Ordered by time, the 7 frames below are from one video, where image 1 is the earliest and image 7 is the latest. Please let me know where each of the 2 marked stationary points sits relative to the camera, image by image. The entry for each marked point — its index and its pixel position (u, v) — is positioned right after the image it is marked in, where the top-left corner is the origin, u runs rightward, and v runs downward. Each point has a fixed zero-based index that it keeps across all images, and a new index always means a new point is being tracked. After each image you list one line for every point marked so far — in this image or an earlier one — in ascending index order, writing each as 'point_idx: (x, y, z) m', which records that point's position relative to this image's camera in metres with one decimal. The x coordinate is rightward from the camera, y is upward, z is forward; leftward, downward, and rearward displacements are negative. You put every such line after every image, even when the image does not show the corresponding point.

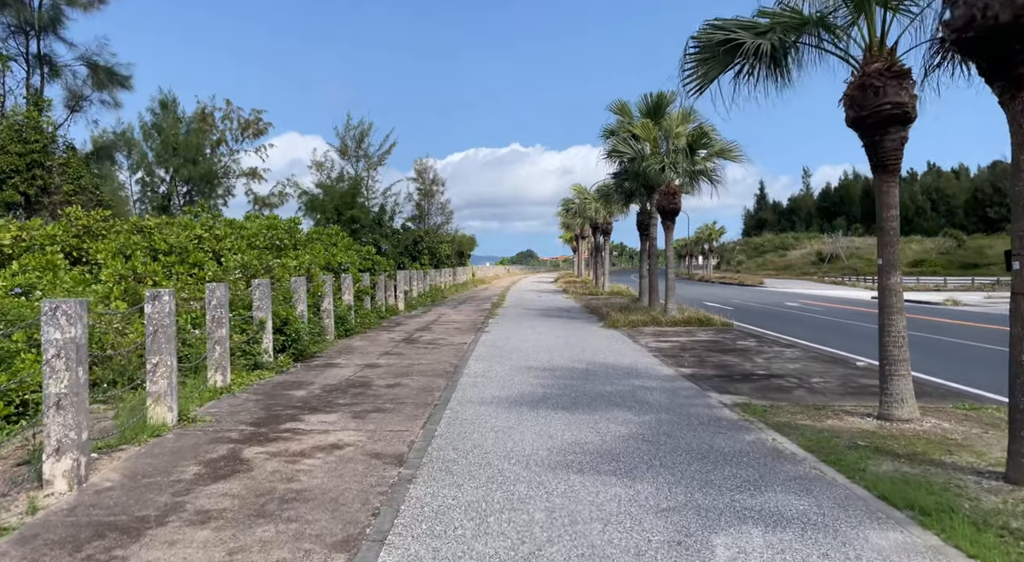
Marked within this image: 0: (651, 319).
0: (+3.7, -1.1, +18.0) m
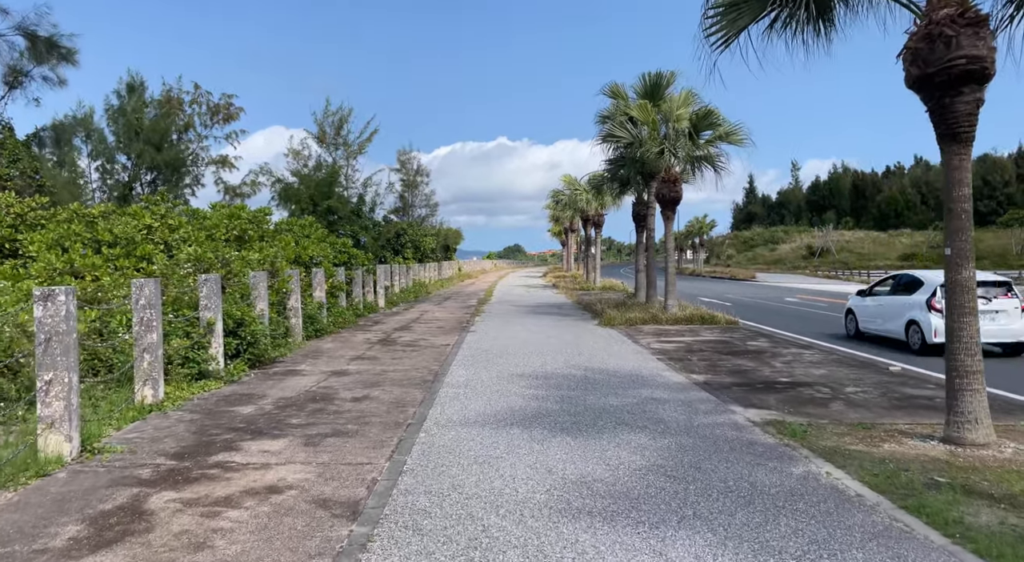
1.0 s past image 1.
0: (+3.4, -0.9, +16.7) m
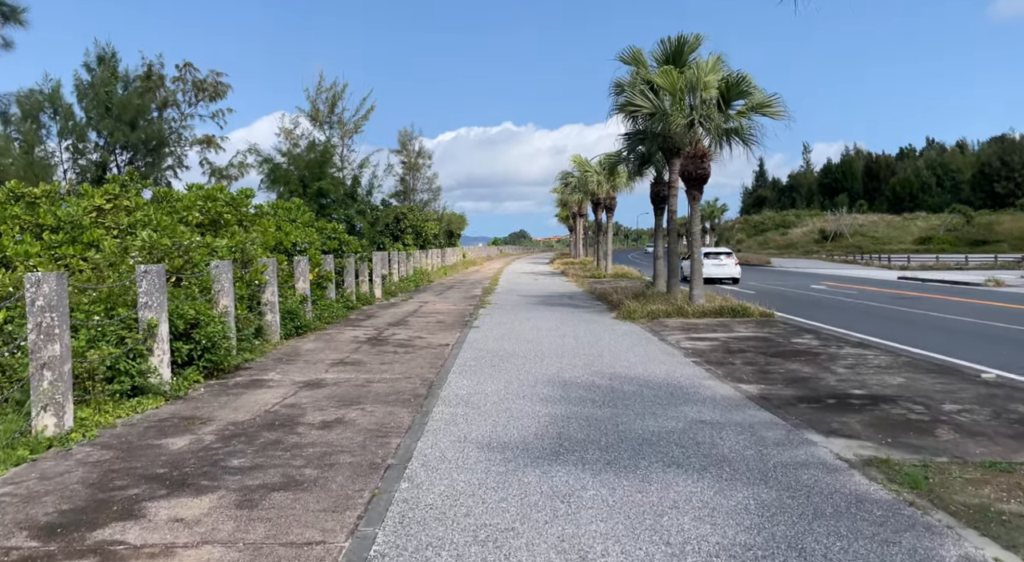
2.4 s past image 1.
0: (+3.6, -0.7, +15.0) m
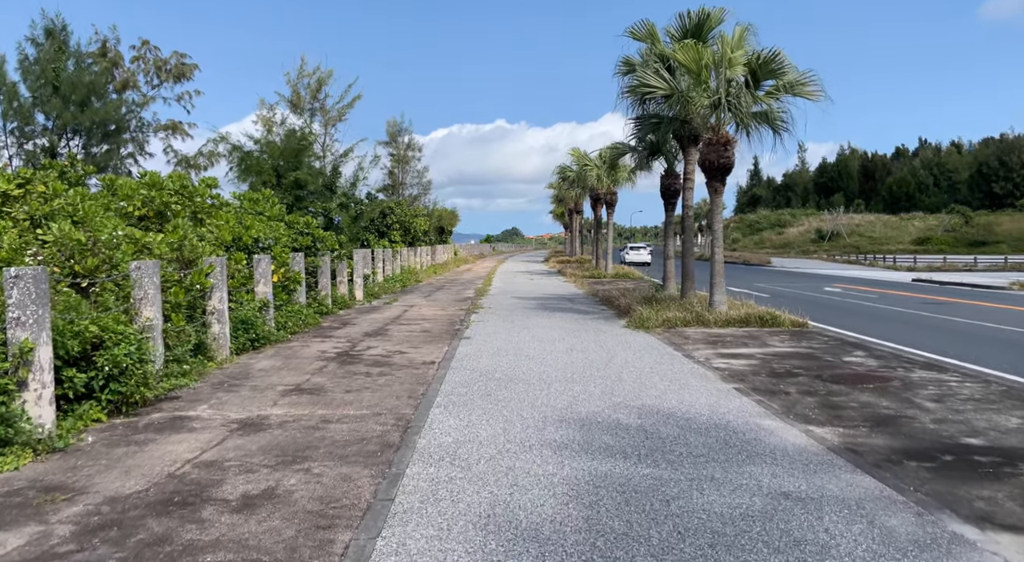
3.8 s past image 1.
0: (+3.5, -0.7, +13.1) m
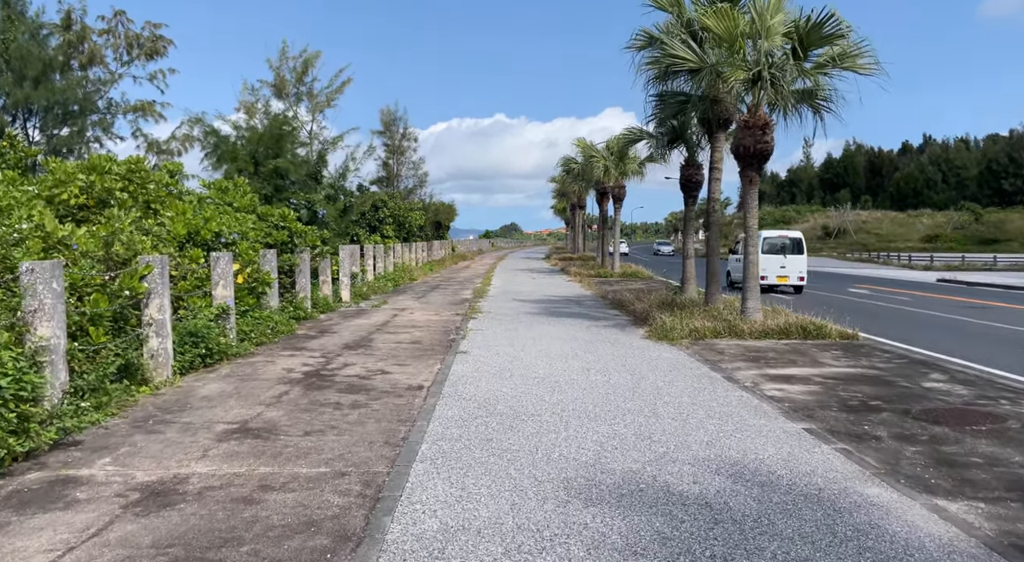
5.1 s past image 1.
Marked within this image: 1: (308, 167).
0: (+3.6, -0.8, +11.4) m
1: (-5.7, +3.2, +19.0) m
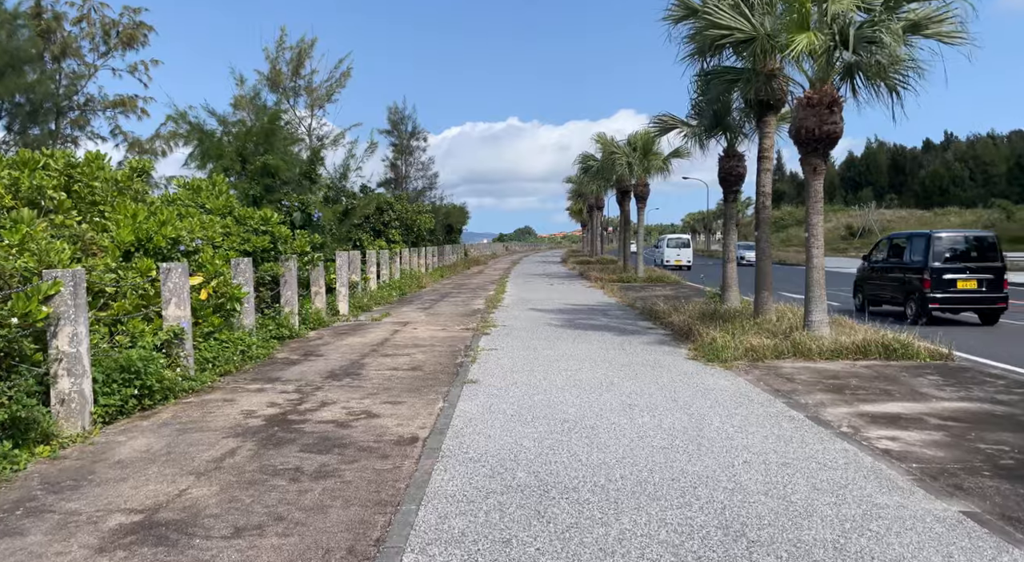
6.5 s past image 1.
0: (+3.9, -0.9, +9.5) m
1: (-5.3, +2.9, +17.3) m
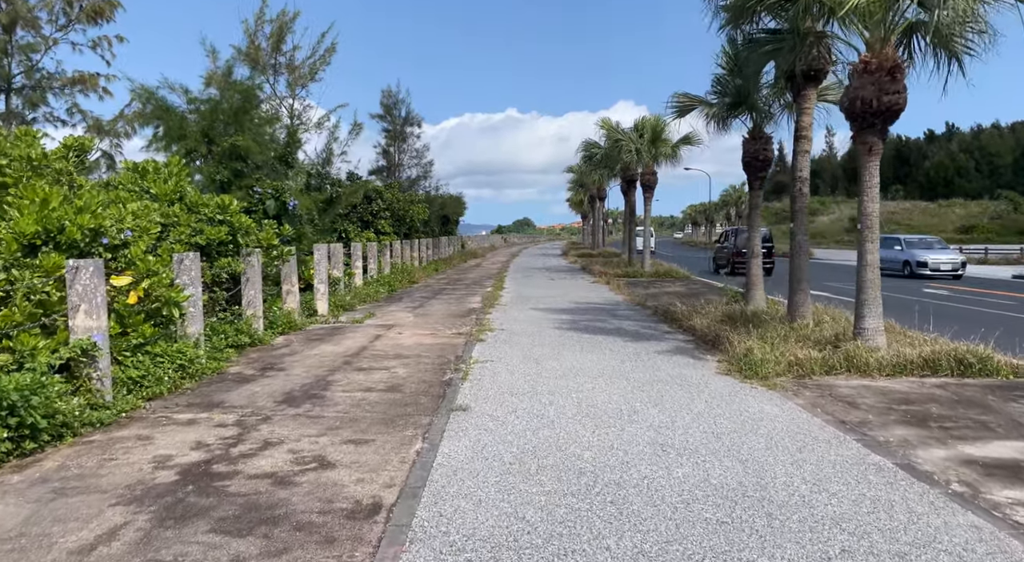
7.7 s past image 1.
0: (+3.9, -0.9, +7.9) m
1: (-5.4, +3.1, +15.7) m
